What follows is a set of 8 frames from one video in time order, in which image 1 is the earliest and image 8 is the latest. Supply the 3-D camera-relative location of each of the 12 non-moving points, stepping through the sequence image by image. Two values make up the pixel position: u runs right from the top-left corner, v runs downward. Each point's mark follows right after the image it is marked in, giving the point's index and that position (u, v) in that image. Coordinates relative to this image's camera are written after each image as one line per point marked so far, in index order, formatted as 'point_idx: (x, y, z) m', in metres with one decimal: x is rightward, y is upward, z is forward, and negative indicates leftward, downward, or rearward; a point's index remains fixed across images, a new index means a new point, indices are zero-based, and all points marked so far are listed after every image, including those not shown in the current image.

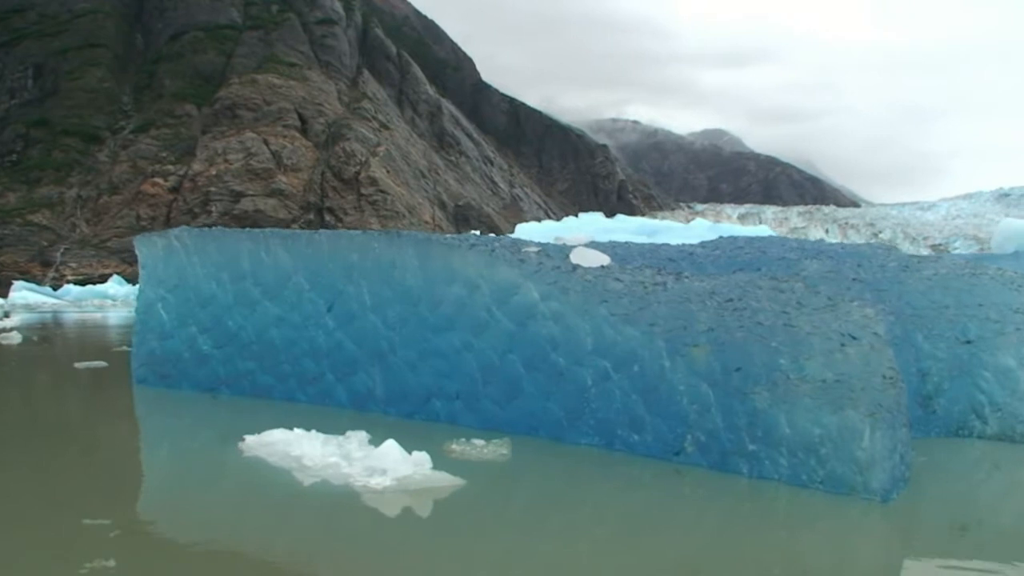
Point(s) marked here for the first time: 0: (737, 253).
0: (+1.4, +0.2, +7.0) m
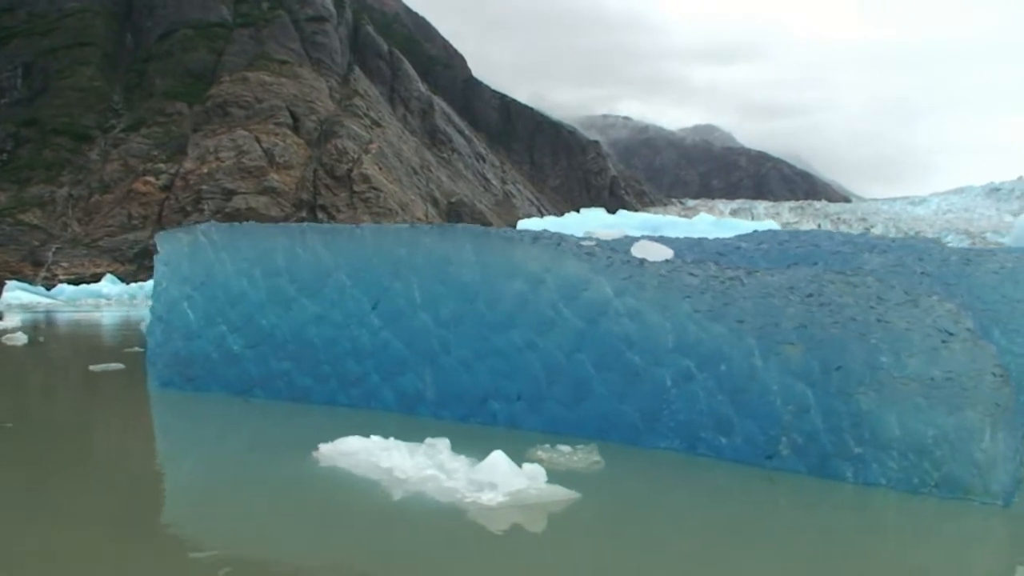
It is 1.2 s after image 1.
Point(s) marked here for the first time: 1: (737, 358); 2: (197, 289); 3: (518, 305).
0: (+1.6, +0.2, +6.7) m
1: (+0.8, -0.3, +4.2) m
2: (-1.9, 0.0, +6.9) m
3: (0.0, -0.1, +4.9) m
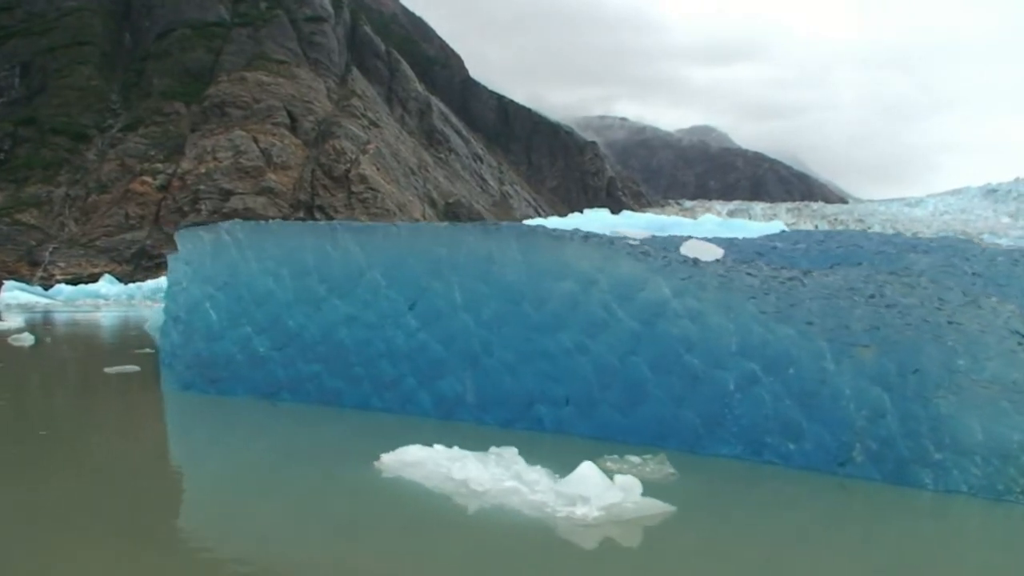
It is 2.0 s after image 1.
0: (+1.8, +0.2, +6.6) m
1: (+1.1, -0.3, +4.1) m
2: (-1.7, 0.0, +6.7) m
3: (+0.2, -0.1, +4.7) m
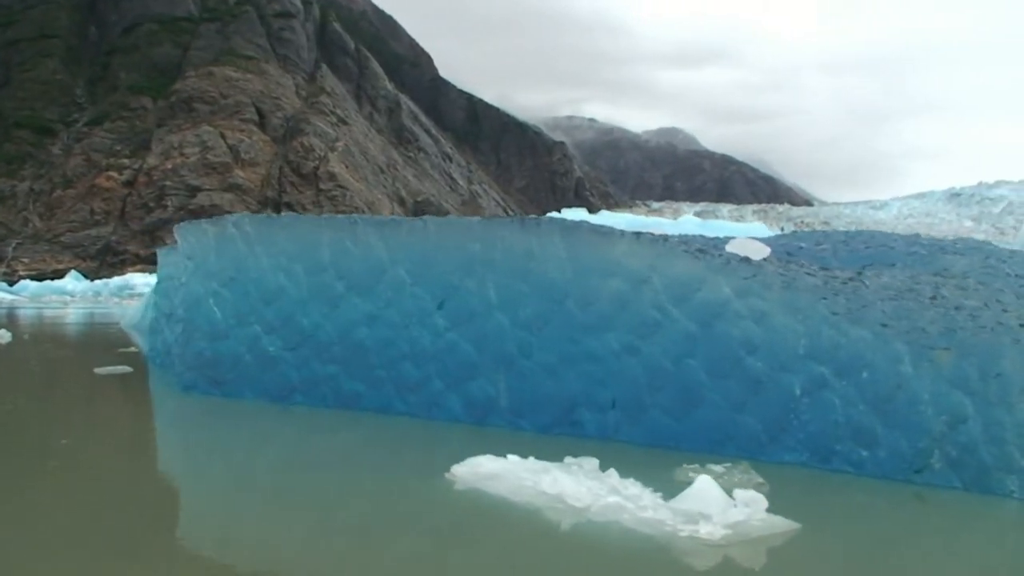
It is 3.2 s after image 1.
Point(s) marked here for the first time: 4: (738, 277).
0: (+2.0, +0.2, +6.4) m
1: (+1.3, -0.3, +3.9) m
2: (-1.6, 0.0, +6.4) m
3: (+0.4, -0.1, +4.5) m
4: (+0.8, 0.0, +4.3) m
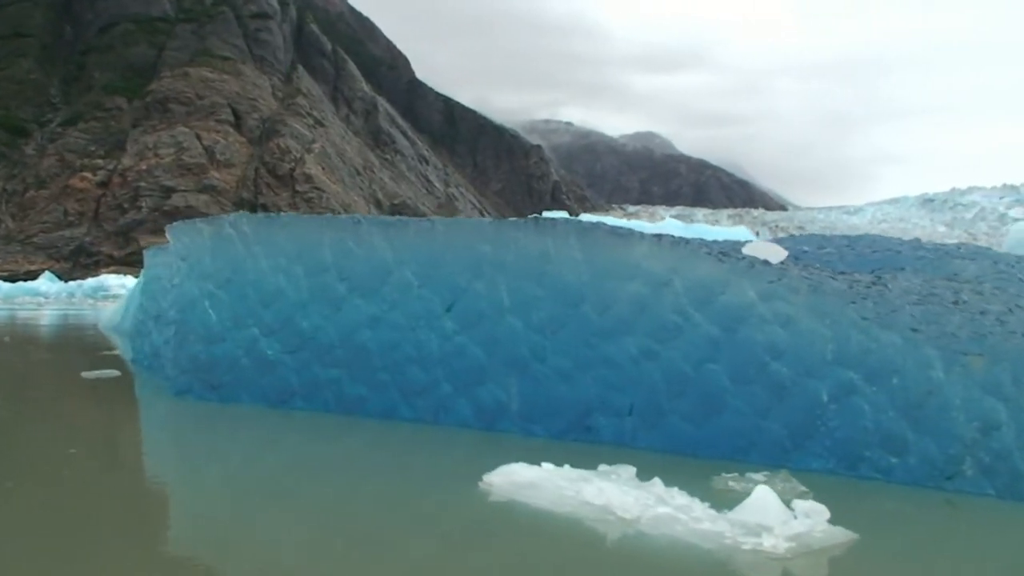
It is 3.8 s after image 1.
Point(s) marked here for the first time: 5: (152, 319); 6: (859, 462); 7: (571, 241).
0: (+2.0, +0.2, +6.3) m
1: (+1.3, -0.3, +3.8) m
2: (-1.6, 0.0, +6.3) m
3: (+0.5, -0.1, +4.4) m
4: (+0.9, 0.0, +4.2) m
5: (-3.0, -0.3, +9.4) m
6: (+1.2, -0.6, +3.8) m
7: (+0.2, +0.2, +4.7) m
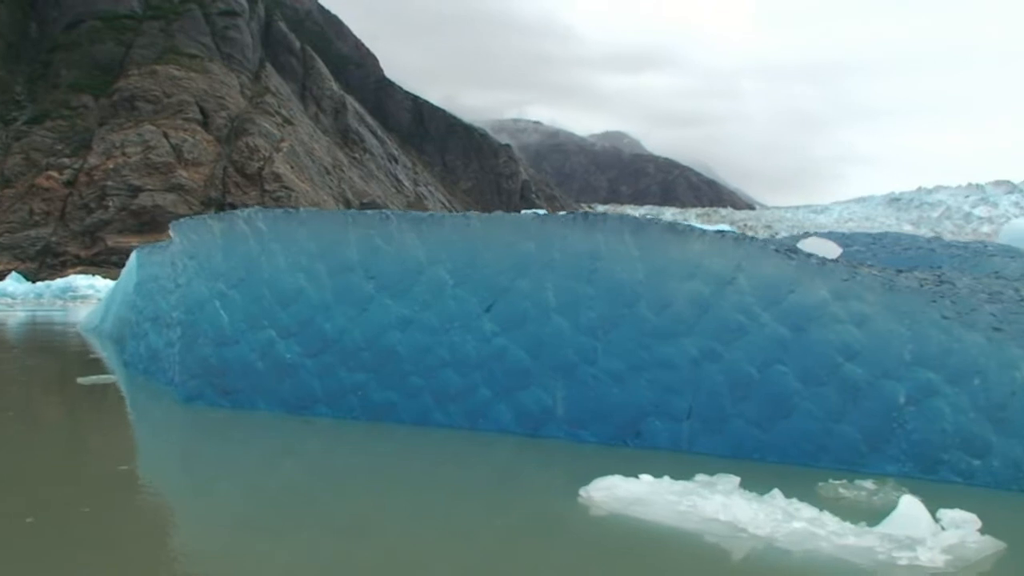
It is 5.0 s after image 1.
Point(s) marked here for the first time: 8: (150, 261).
0: (+2.1, +0.2, +6.2) m
1: (+1.6, -0.3, +3.7) m
2: (-1.4, 0.0, +6.1) m
3: (+0.7, -0.1, +4.3) m
4: (+1.1, 0.0, +4.0) m
5: (-2.9, -0.3, +9.1) m
6: (+1.4, -0.6, +3.7) m
7: (+0.4, +0.2, +4.5) m
8: (-3.1, +0.2, +9.8) m
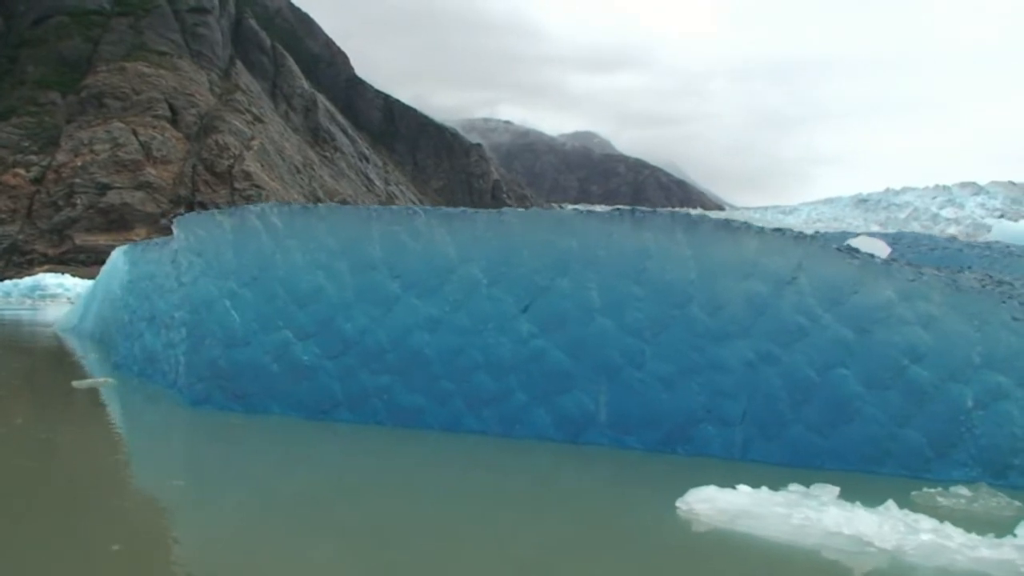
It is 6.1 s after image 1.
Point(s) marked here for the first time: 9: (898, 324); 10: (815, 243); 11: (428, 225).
0: (+2.2, +0.2, +6.2) m
1: (+1.7, -0.3, +3.6) m
2: (-1.3, 0.0, +5.9) m
3: (+0.9, -0.1, +4.2) m
4: (+1.3, 0.0, +3.9) m
5: (-2.9, -0.3, +8.9) m
6: (+1.6, -0.6, +3.6) m
7: (+0.6, +0.2, +4.4) m
8: (-3.1, +0.2, +9.5) m
9: (+1.3, -0.1, +3.9) m
10: (+1.1, +0.2, +4.2) m
11: (-0.4, +0.3, +5.4) m
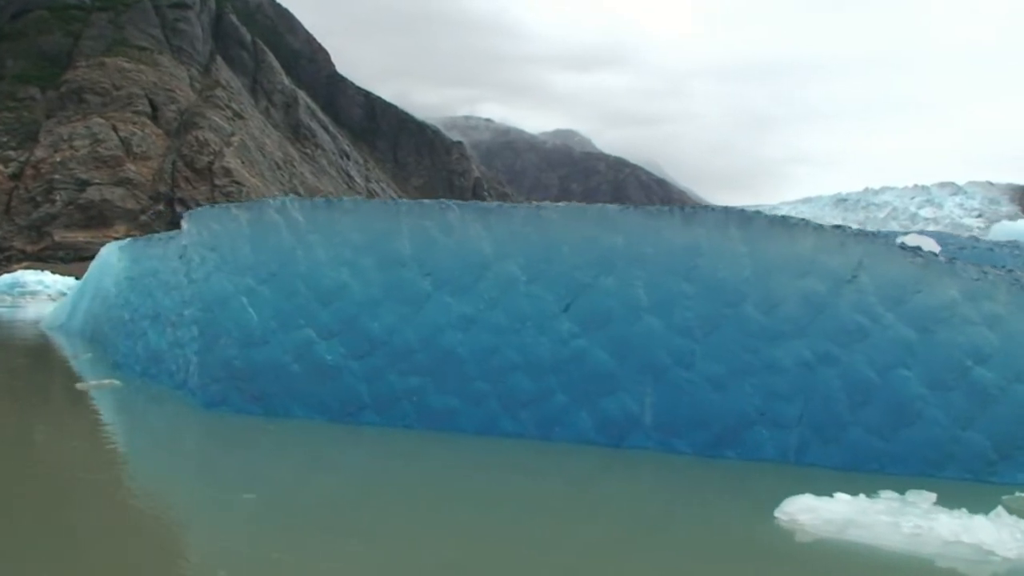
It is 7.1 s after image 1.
0: (+2.4, +0.2, +6.1) m
1: (+1.9, -0.3, +3.5) m
2: (-1.2, 0.0, +5.8) m
3: (+1.0, -0.1, +4.1) m
4: (+1.5, 0.0, +3.9) m
5: (-2.8, -0.2, +8.7) m
6: (+1.8, -0.6, +3.6) m
7: (+0.8, +0.2, +4.3) m
8: (-3.0, +0.3, +9.4) m
9: (+1.5, -0.1, +3.8) m
10: (+1.3, +0.2, +4.1) m
11: (-0.3, +0.3, +5.3) m
